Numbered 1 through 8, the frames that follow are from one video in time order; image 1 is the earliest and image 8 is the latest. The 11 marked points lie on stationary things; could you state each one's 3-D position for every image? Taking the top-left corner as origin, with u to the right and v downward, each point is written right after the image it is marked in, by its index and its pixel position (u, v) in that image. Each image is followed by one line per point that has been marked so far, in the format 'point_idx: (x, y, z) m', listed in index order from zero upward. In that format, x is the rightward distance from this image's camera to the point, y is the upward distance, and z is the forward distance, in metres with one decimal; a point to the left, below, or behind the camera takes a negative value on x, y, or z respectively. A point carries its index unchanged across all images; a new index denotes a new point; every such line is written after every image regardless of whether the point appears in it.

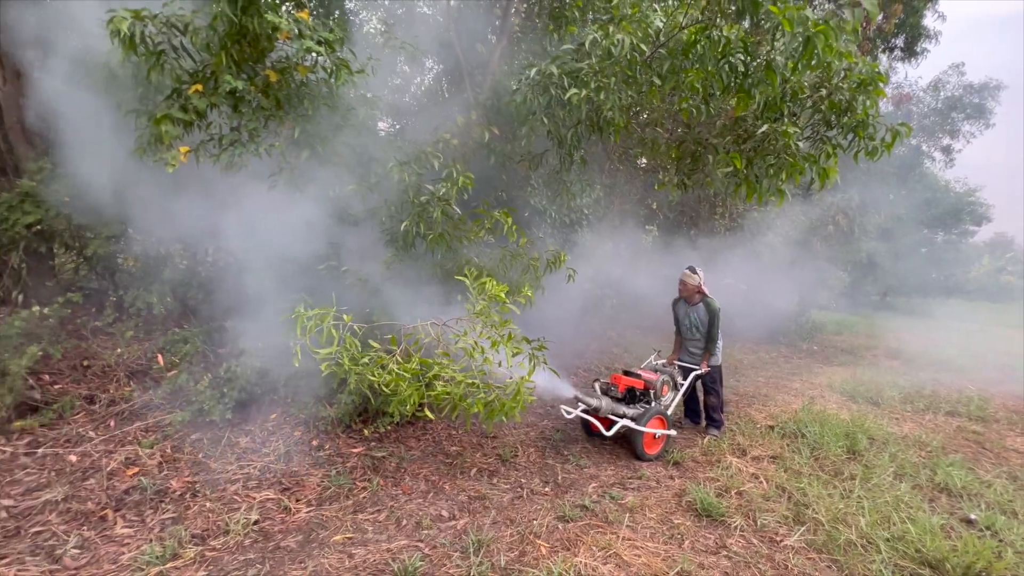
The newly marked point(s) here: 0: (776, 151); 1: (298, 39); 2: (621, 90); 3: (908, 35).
0: (+1.5, +0.7, +2.5) m
1: (-1.0, +1.2, +2.1) m
2: (+0.6, +1.0, +2.4) m
3: (+4.8, +3.0, +5.3) m
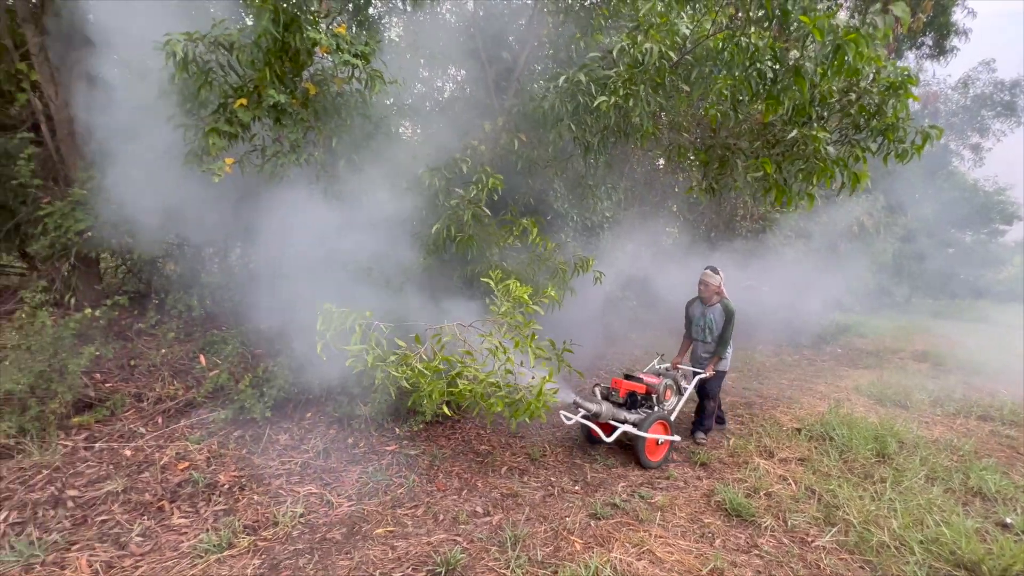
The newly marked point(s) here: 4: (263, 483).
0: (+1.7, +0.7, +2.5) m
1: (-0.8, +1.2, +2.2) m
2: (+0.8, +1.0, +2.5) m
3: (+5.0, +3.0, +5.3) m
4: (-1.2, -0.9, +2.2) m
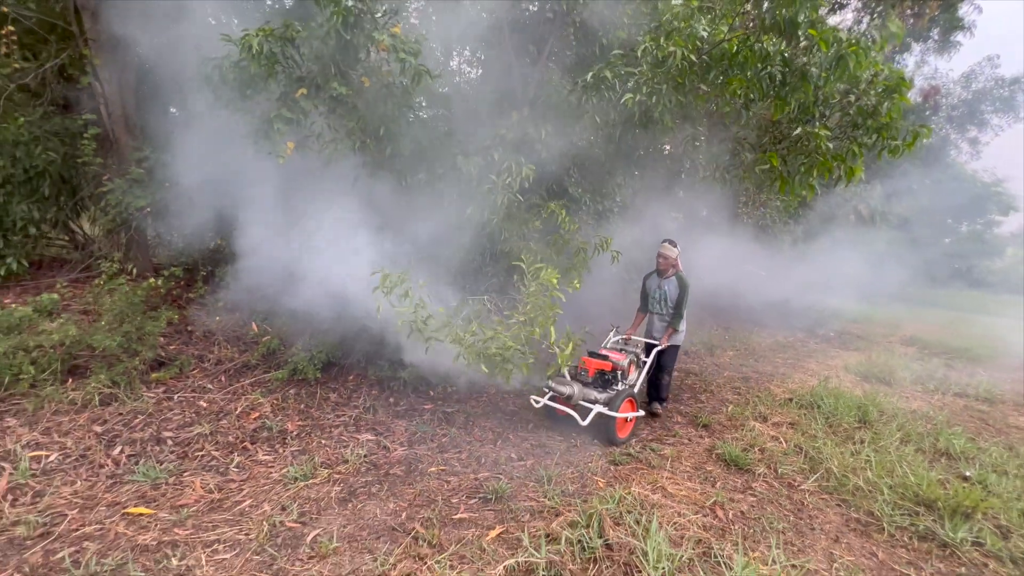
0: (+1.9, +0.8, +2.8) m
1: (-0.6, +1.3, +2.5) m
2: (+1.0, +1.1, +2.7) m
3: (+5.2, +3.2, +5.5) m
4: (-1.0, -0.8, +2.5) m
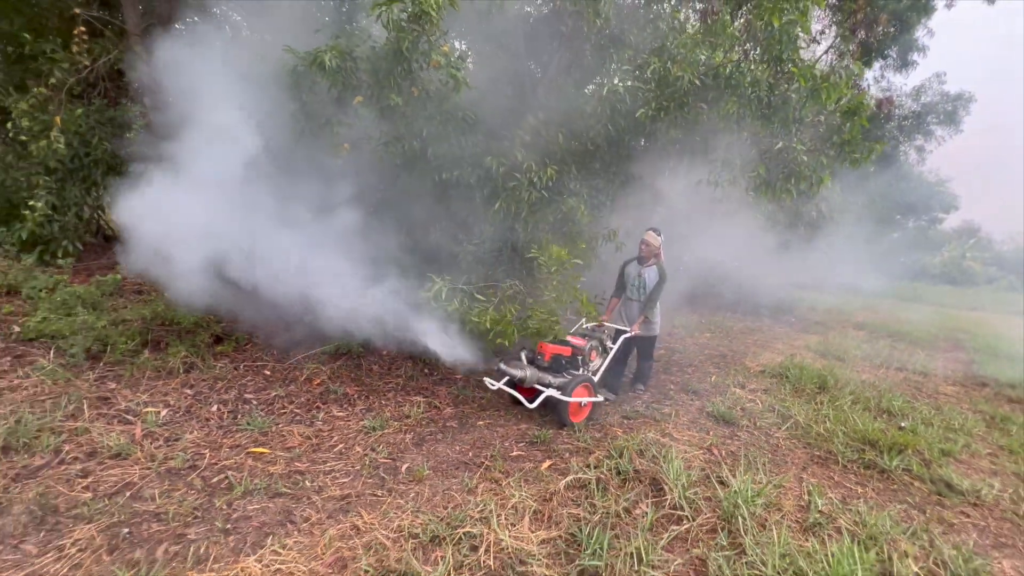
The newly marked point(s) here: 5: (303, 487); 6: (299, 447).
0: (+2.1, +0.9, +3.3) m
1: (-0.4, +1.4, +2.8) m
2: (+1.2, +1.2, +3.2) m
3: (+5.3, +3.3, +6.2) m
4: (-0.8, -0.7, +2.9) m
5: (-0.9, -0.8, +1.9) m
6: (-1.0, -0.8, +2.2) m
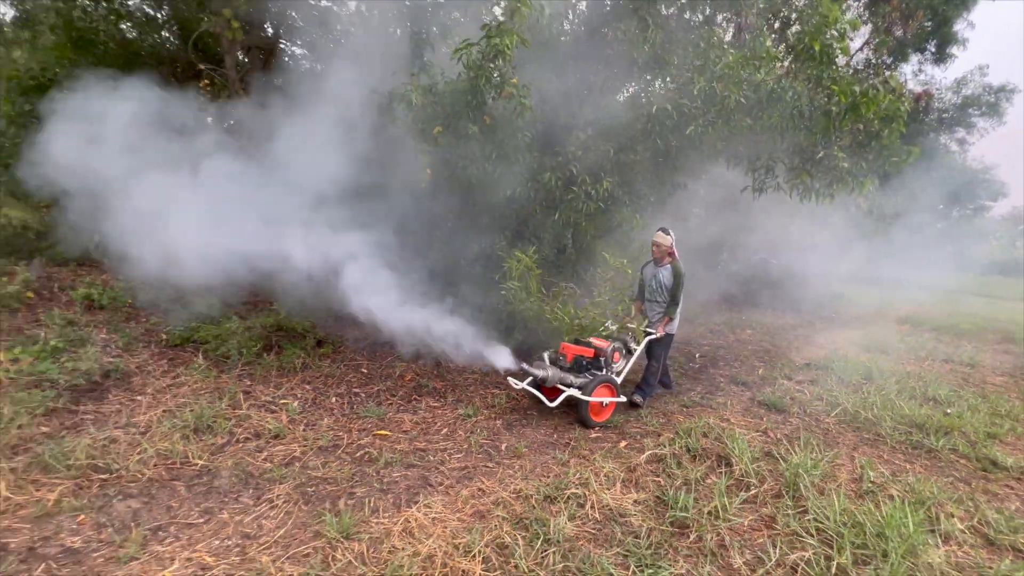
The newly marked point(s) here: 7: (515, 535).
0: (+2.5, +1.0, +3.5) m
1: (0.0, +1.4, +3.2) m
2: (+1.6, +1.3, +3.5) m
3: (+5.8, +3.4, +6.2) m
4: (-0.3, -0.7, +3.3) m
5: (-0.4, -0.9, +2.3) m
6: (-0.6, -0.8, +2.6) m
7: (0.0, -0.9, +1.7) m
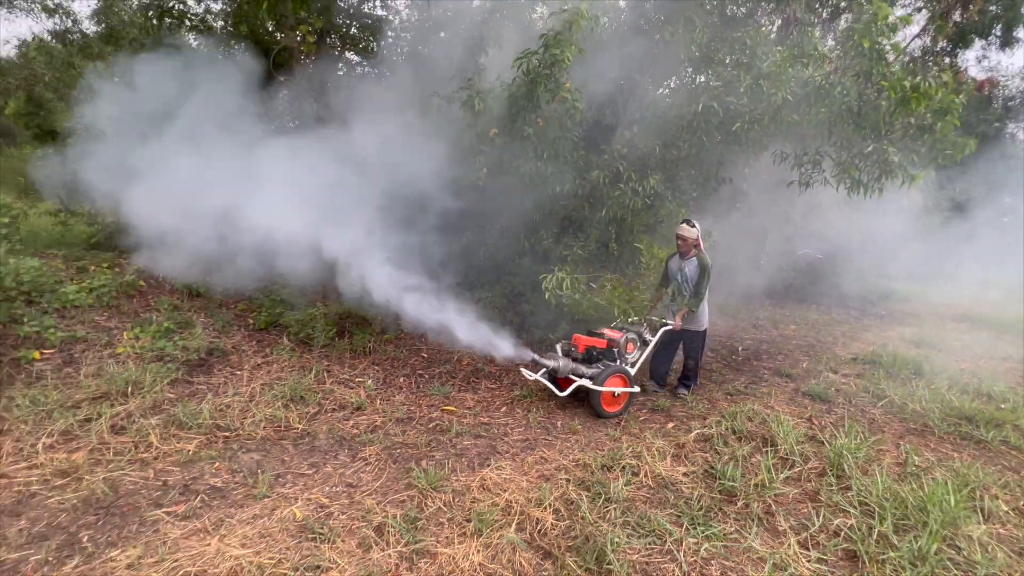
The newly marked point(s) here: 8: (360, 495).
0: (+3.0, +1.0, +3.6) m
1: (+0.4, +1.4, +3.4) m
2: (+2.0, +1.3, +3.6) m
3: (+6.4, +3.4, +6.0) m
4: (+0.1, -0.7, +3.5) m
5: (-0.1, -0.8, +2.5) m
6: (-0.2, -0.8, +2.9) m
7: (+0.3, -0.9, +1.9) m
8: (-0.6, -0.8, +1.8) m
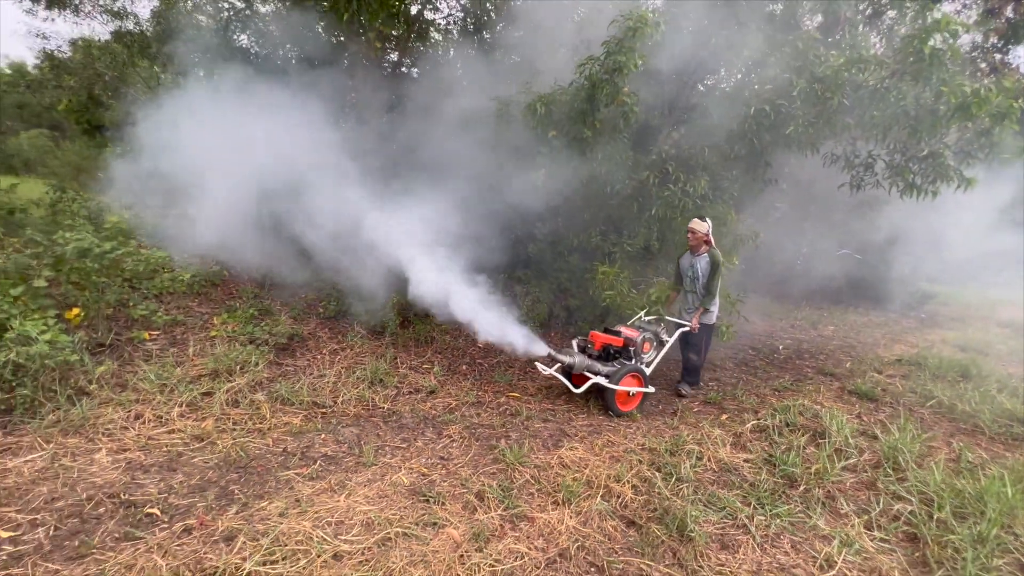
0: (+3.4, +1.0, +3.6) m
1: (+0.9, +1.5, +3.6) m
2: (+2.5, +1.3, +3.7) m
3: (+7.1, +3.4, +5.8) m
4: (+0.5, -0.6, +3.7) m
5: (+0.3, -0.8, +2.7) m
6: (+0.2, -0.7, +3.1) m
7: (+0.7, -0.9, +2.1) m
8: (-0.3, -0.8, +2.1) m
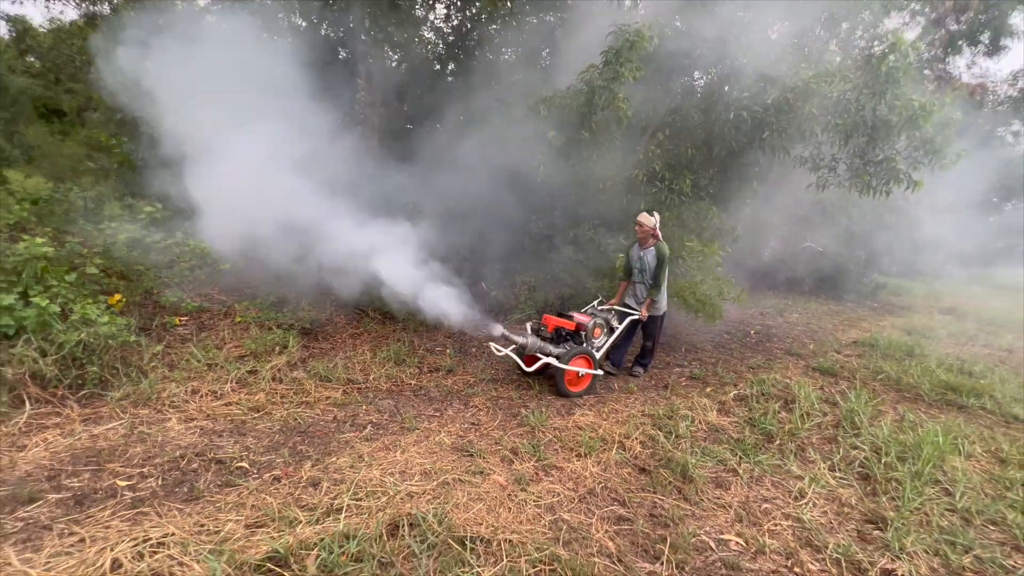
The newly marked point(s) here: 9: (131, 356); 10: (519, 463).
0: (+3.4, +1.1, +4.1) m
1: (+0.9, +1.6, +3.9) m
2: (+2.5, +1.4, +4.1) m
3: (+6.9, +3.5, +6.5) m
4: (+0.5, -0.5, +4.1) m
5: (+0.4, -0.7, +3.0) m
6: (+0.2, -0.6, +3.4) m
7: (+0.8, -0.8, +2.4) m
8: (-0.1, -0.7, +2.4) m
9: (-2.0, -0.4, +2.4) m
10: (0.0, -0.8, +2.1) m
